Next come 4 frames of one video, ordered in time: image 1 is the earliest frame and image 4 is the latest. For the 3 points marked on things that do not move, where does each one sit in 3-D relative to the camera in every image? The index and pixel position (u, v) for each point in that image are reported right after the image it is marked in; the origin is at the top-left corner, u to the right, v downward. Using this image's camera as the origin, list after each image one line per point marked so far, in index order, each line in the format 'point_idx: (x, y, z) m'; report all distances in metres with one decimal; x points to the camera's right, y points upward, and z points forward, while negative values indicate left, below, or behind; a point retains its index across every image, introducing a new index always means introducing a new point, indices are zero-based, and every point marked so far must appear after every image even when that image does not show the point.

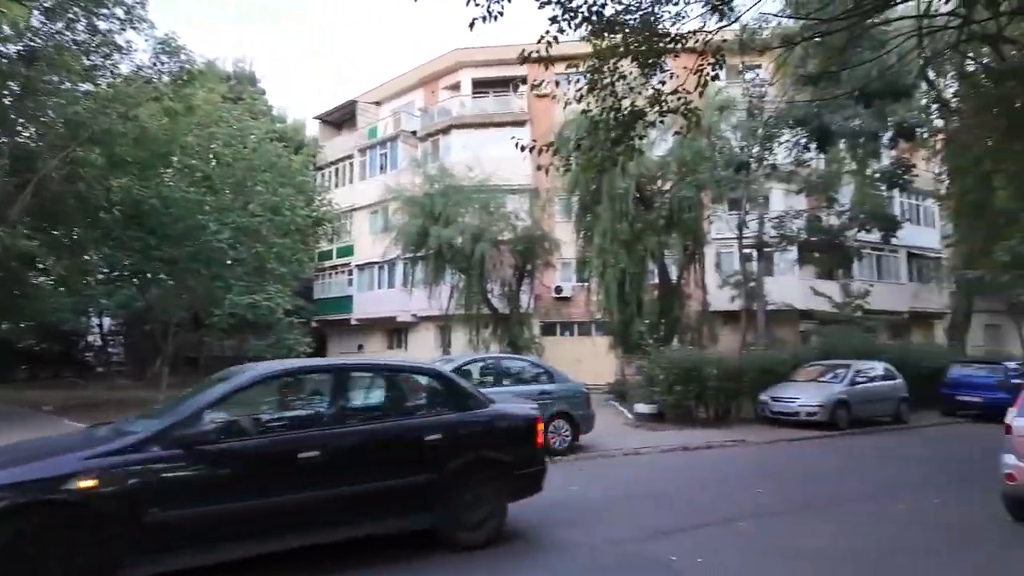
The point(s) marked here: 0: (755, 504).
0: (+3.3, -2.9, +7.9) m
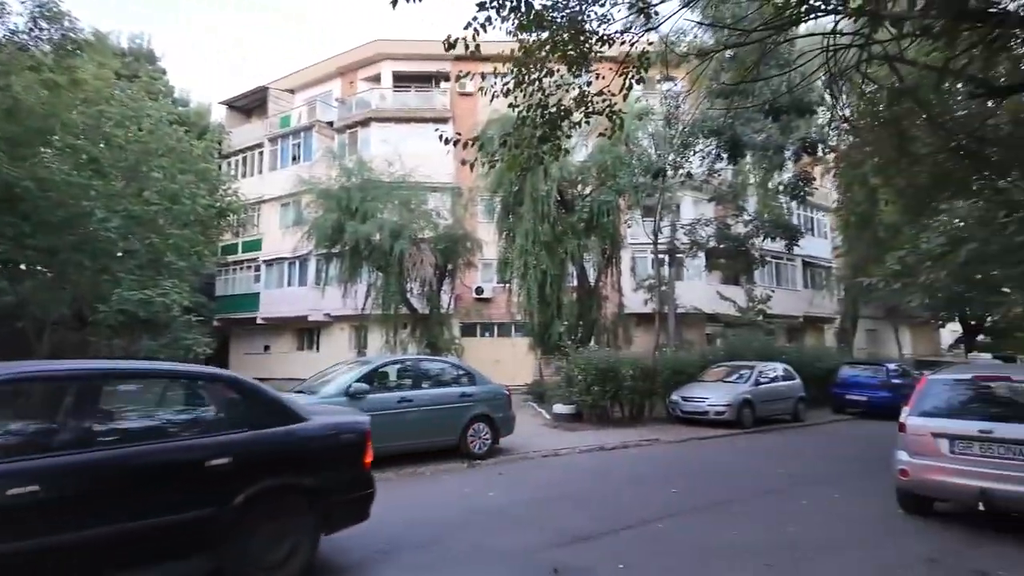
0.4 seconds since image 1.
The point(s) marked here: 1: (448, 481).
0: (+2.2, -2.9, +8.0) m
1: (-1.0, -3.0, +9.3) m
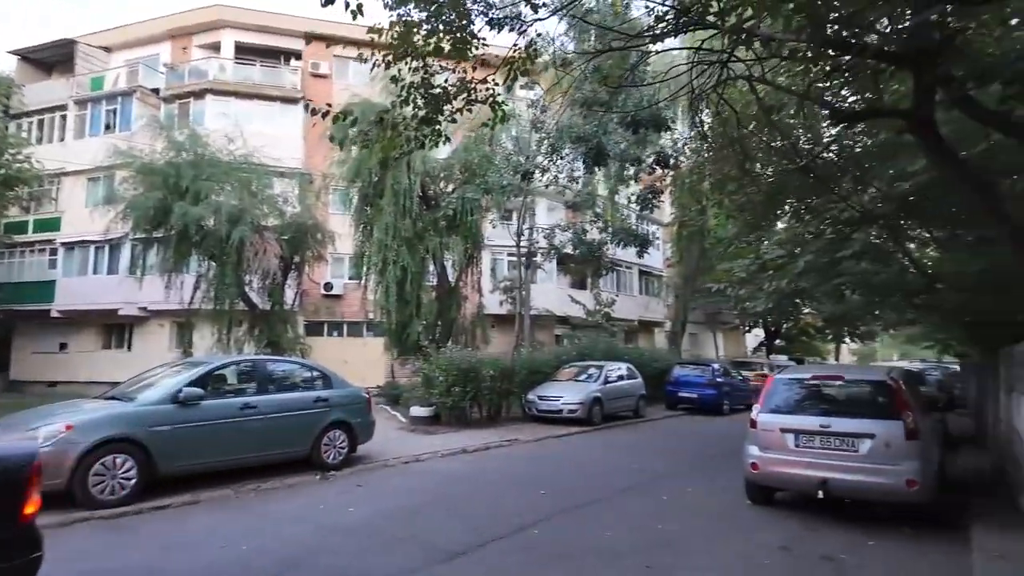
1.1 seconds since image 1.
0: (+0.5, -2.9, +7.9) m
1: (-3.0, -2.9, +8.3) m
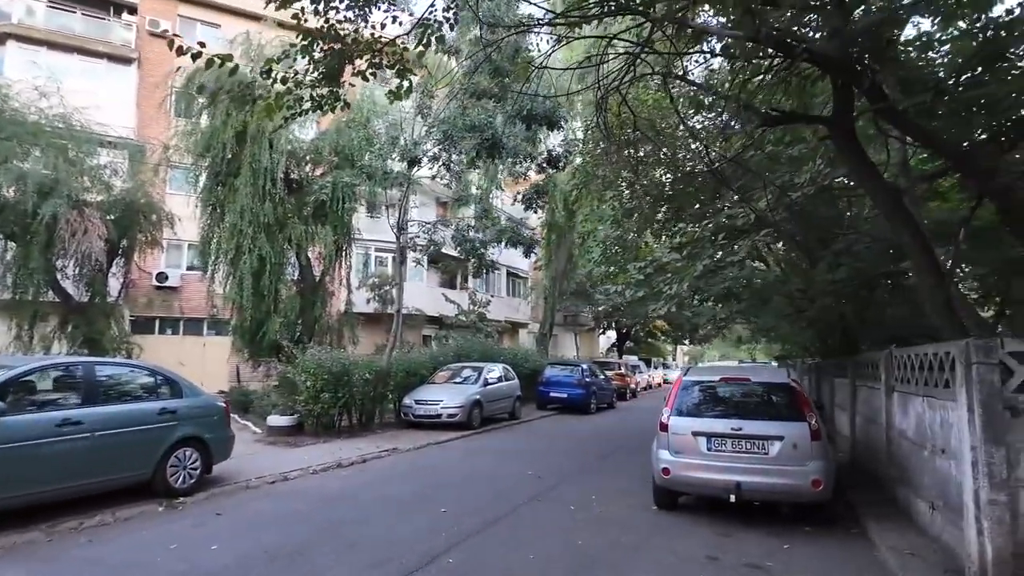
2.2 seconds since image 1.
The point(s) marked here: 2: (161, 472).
0: (-0.7, -2.8, +7.0) m
1: (-4.2, -2.7, +6.6) m
2: (-4.6, -2.4, +7.7) m
